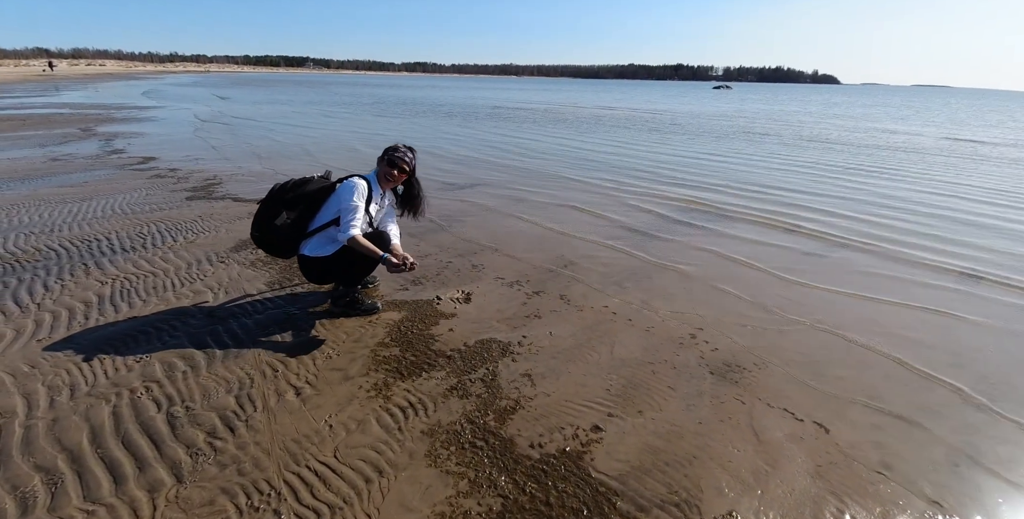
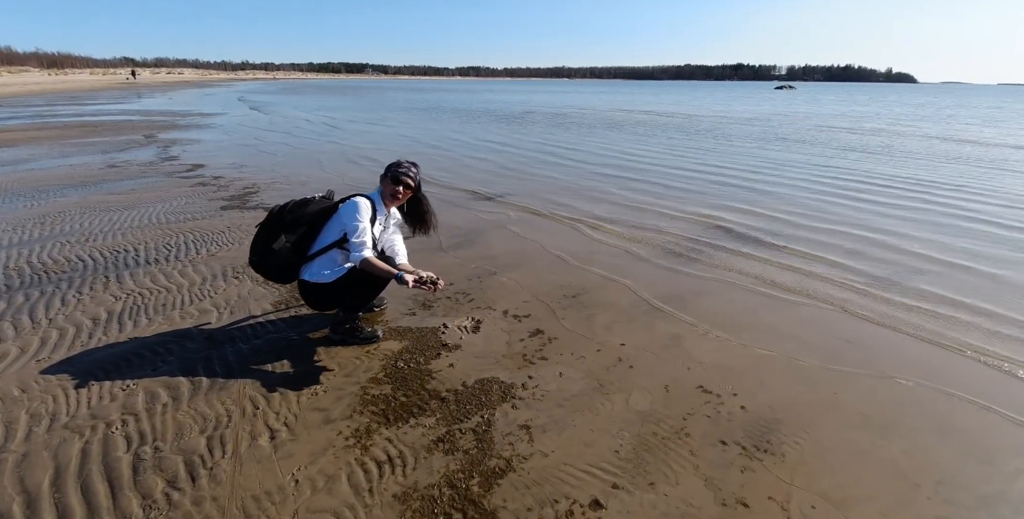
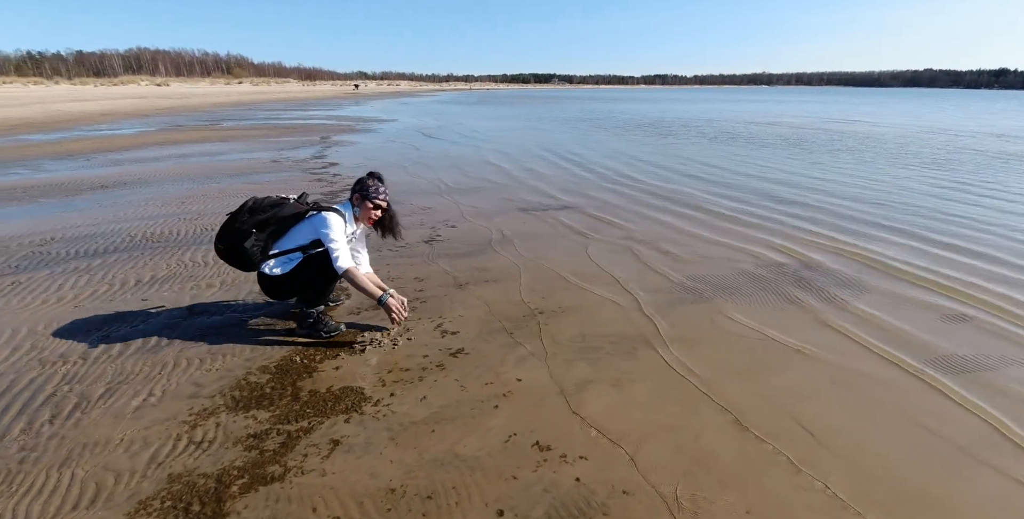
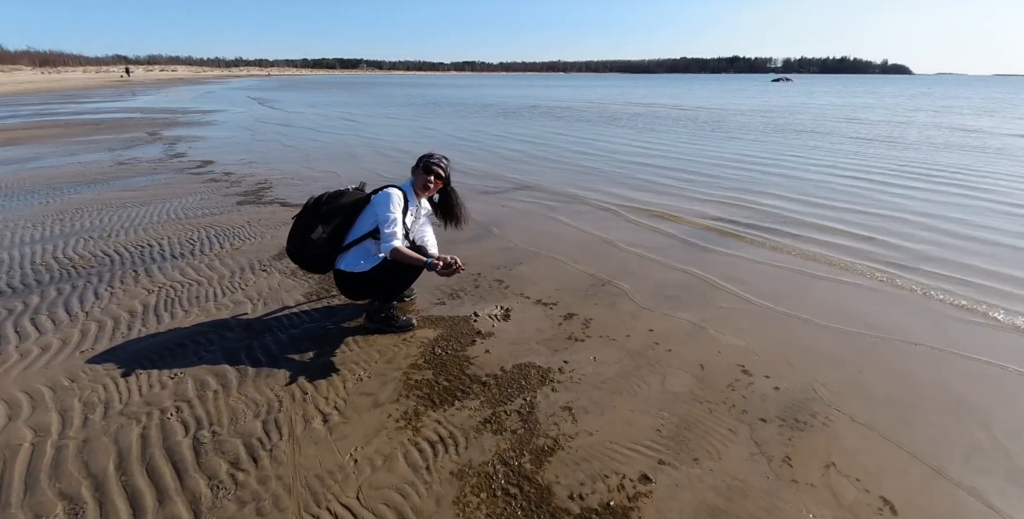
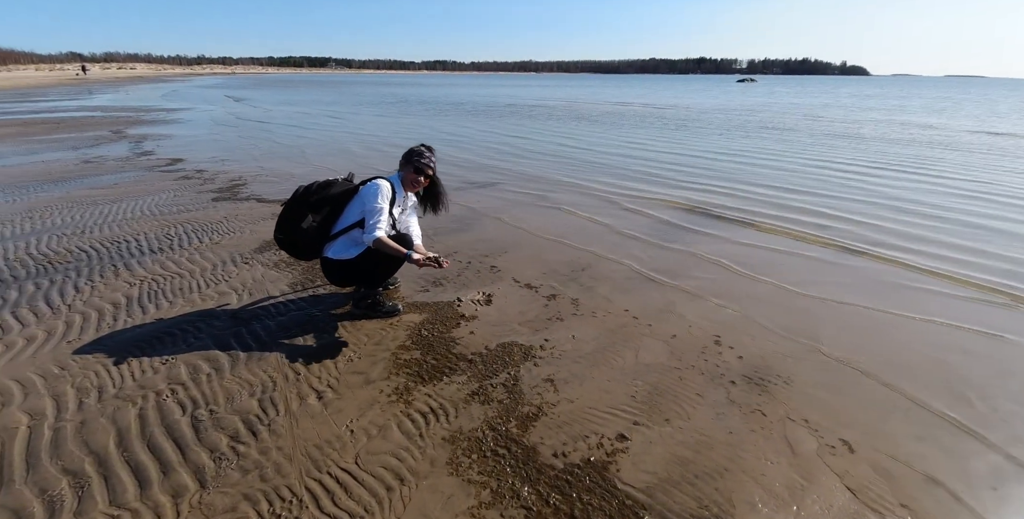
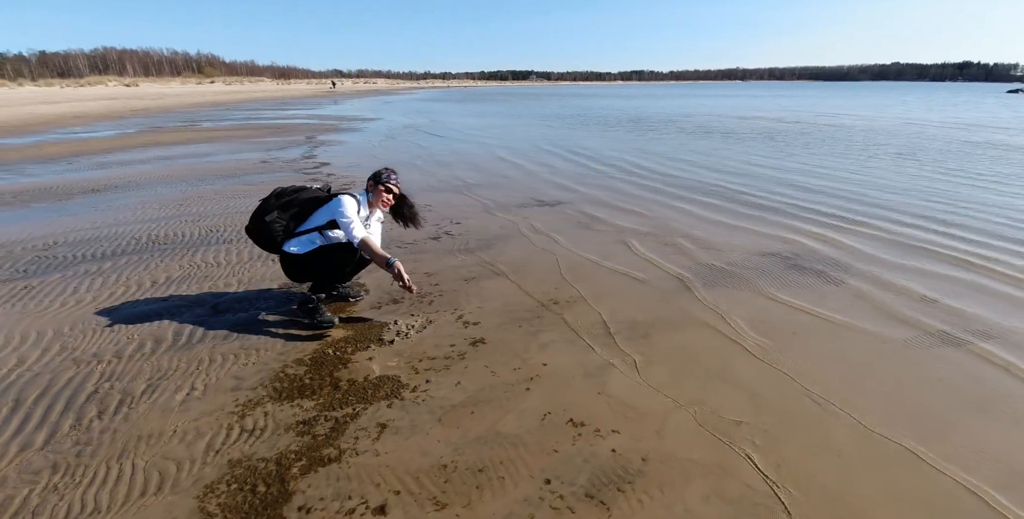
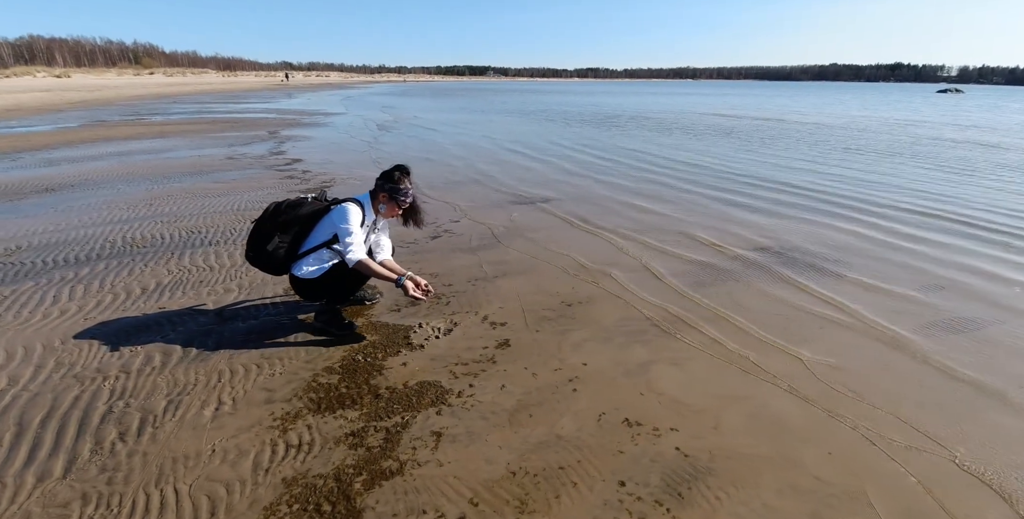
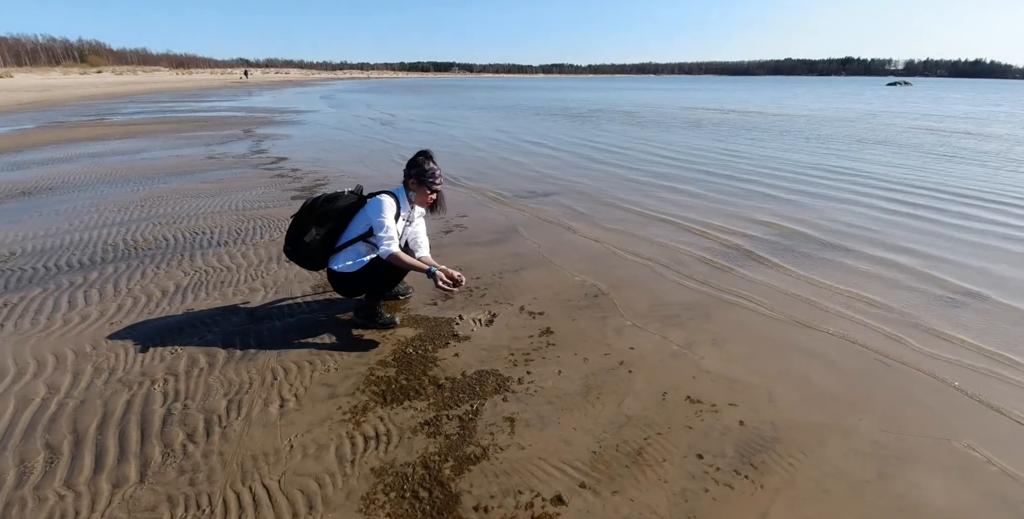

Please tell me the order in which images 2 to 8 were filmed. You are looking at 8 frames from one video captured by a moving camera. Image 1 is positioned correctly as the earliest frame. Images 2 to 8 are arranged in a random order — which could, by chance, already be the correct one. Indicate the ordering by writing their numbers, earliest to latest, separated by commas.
5, 4, 2, 8, 7, 6, 3
